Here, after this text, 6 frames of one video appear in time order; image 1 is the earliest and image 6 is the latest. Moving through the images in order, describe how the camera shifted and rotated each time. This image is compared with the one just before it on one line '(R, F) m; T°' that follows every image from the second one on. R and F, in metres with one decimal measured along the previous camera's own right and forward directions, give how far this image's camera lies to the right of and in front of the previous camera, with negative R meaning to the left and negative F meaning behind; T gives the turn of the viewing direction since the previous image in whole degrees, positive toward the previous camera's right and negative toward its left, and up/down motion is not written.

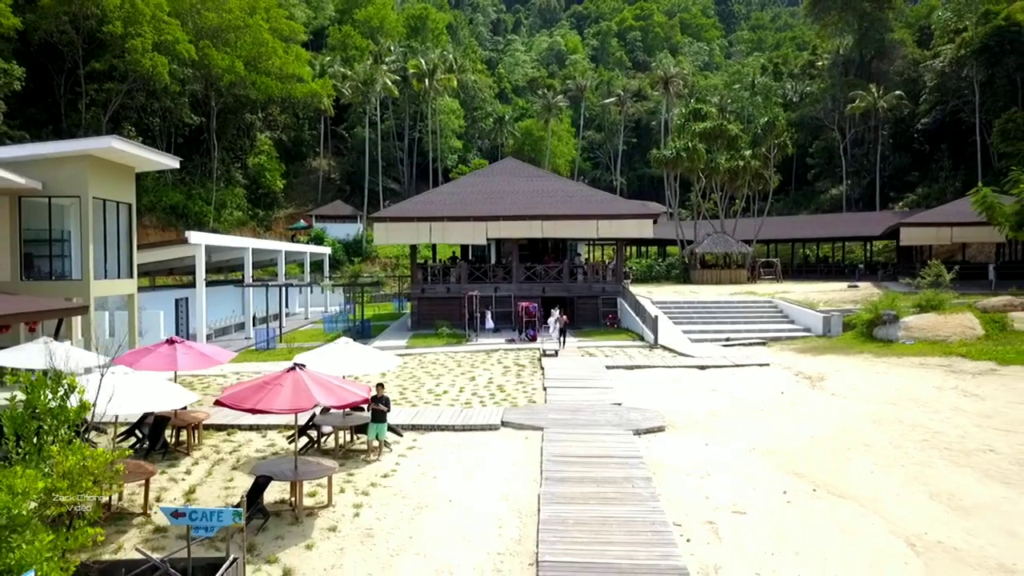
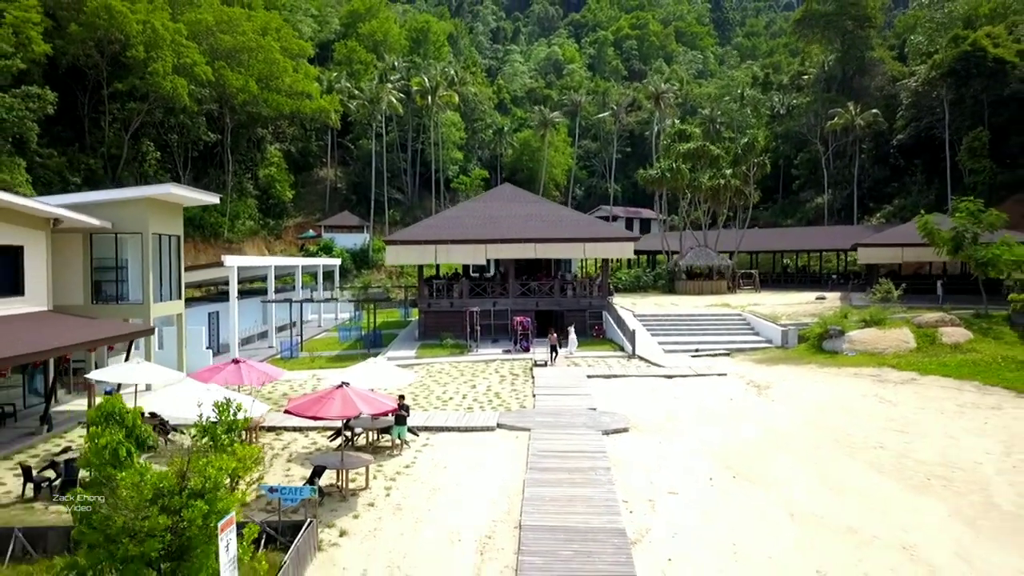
(+0.2, -3.2) m; 0°
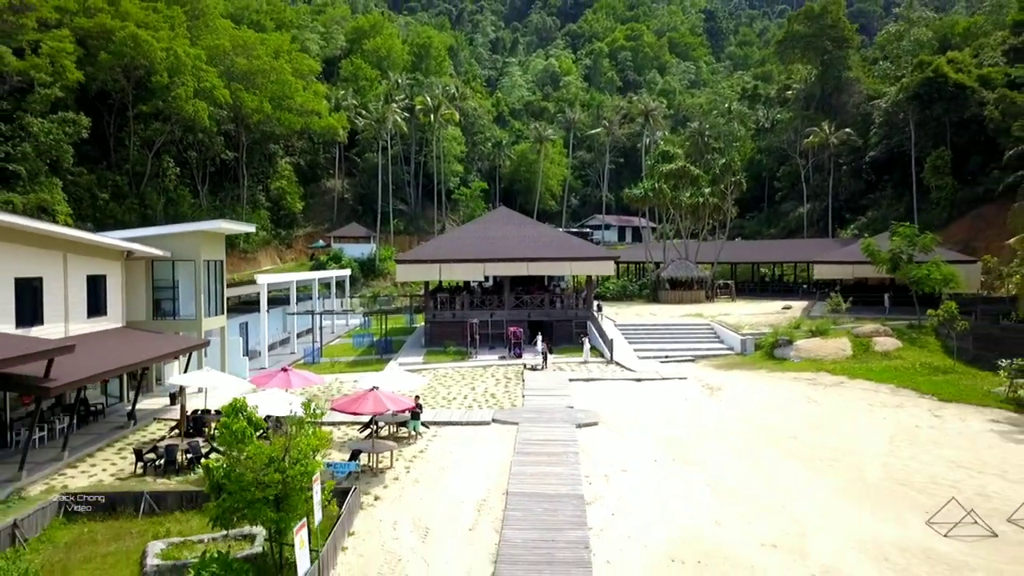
(+0.2, -4.0) m; 0°
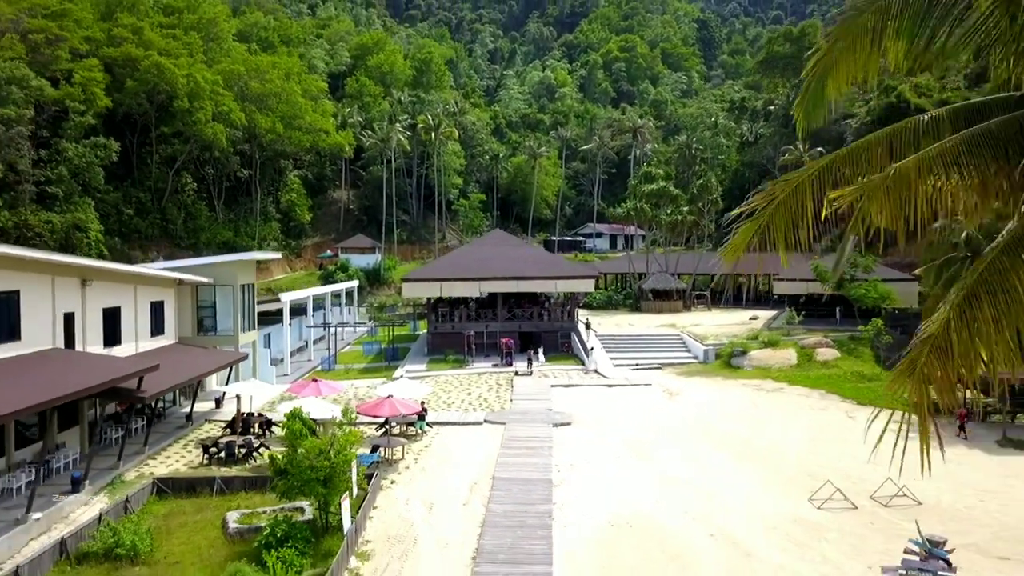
(+0.4, -4.4) m; 0°
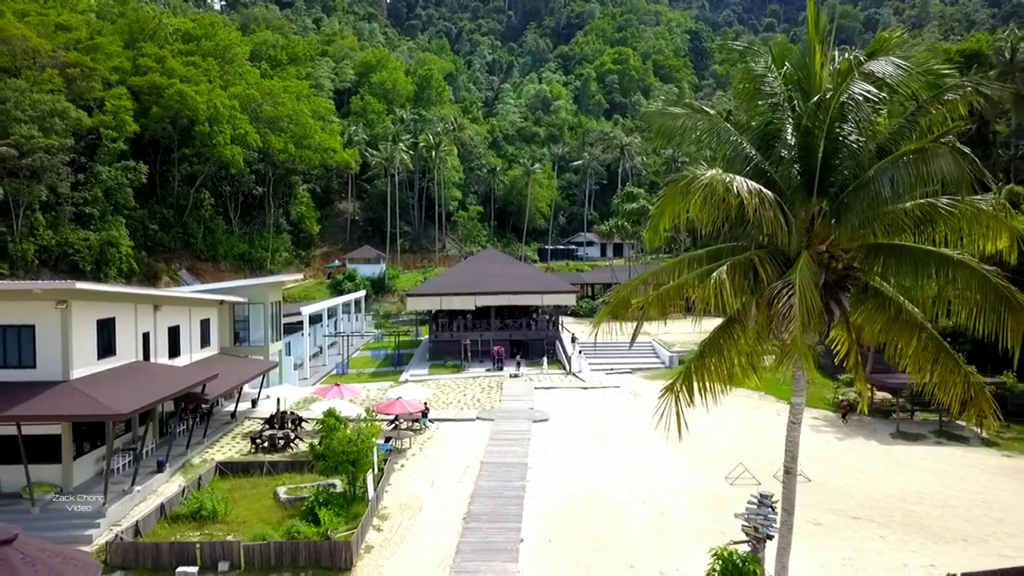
(+0.6, -5.2) m; 0°
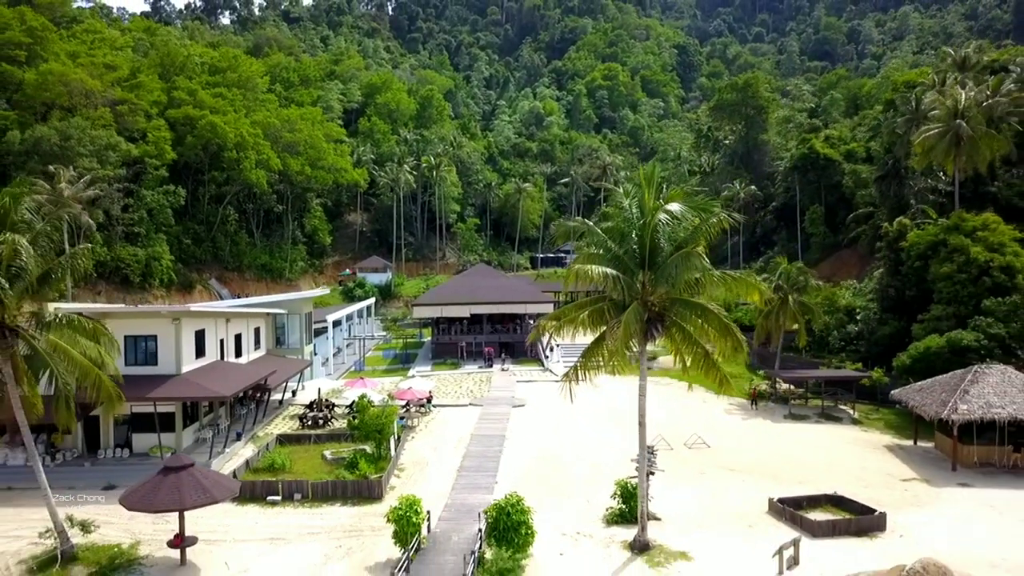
(+0.9, -8.7) m; 0°
